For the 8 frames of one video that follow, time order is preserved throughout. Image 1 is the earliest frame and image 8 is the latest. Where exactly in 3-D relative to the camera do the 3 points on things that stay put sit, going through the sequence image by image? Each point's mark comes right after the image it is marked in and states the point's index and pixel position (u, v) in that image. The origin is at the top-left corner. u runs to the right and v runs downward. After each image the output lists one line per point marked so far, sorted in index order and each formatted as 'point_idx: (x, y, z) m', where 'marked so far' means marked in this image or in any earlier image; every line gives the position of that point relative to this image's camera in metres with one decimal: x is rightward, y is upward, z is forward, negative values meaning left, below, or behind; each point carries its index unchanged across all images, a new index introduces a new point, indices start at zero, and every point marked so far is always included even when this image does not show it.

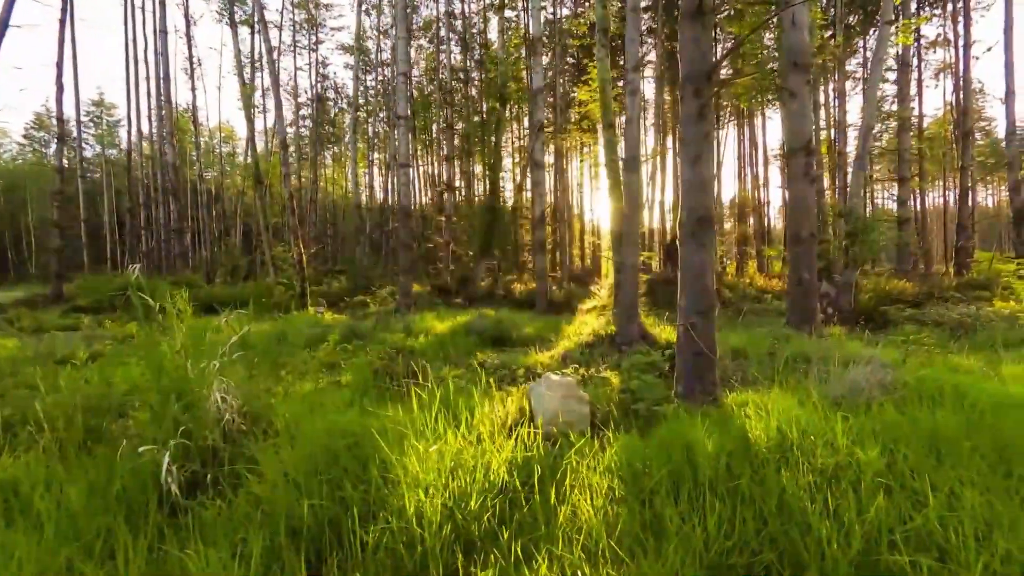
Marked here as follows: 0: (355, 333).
0: (-3.4, -0.9, +9.1) m
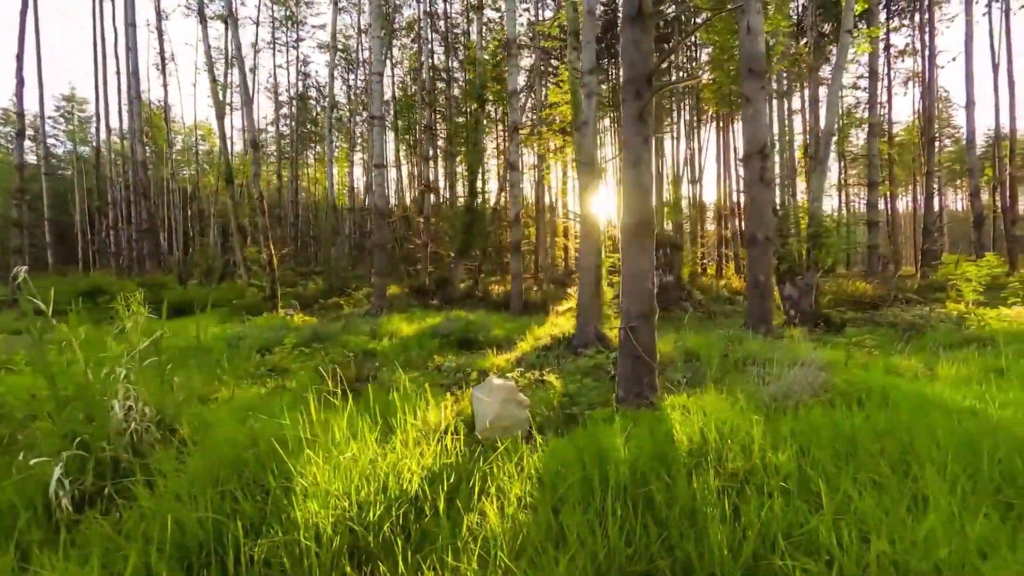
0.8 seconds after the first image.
0: (-4.1, -1.0, +9.0) m
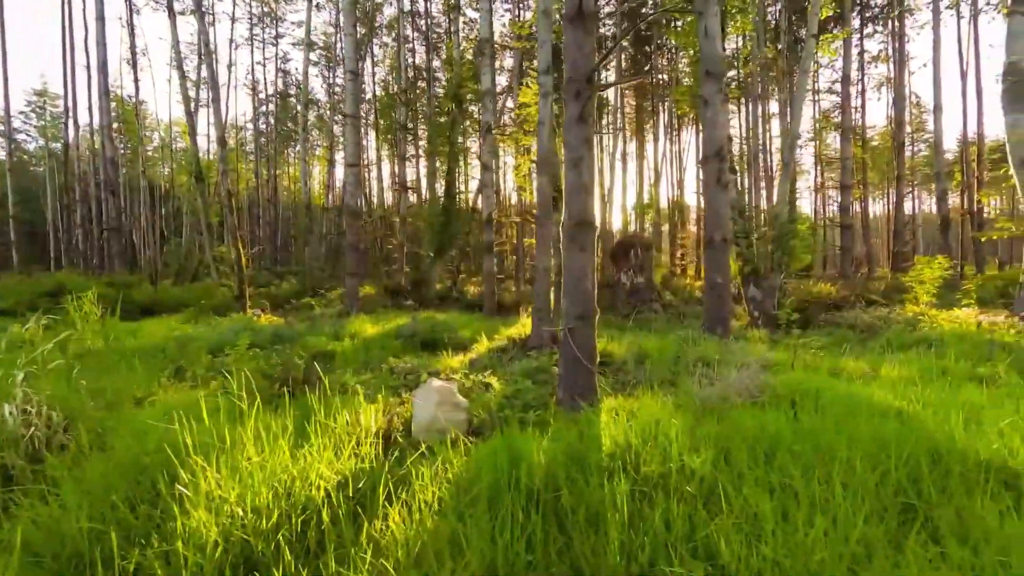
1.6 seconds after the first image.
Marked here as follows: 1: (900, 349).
0: (-4.8, -1.0, +8.8) m
1: (+5.4, -0.9, +6.2) m
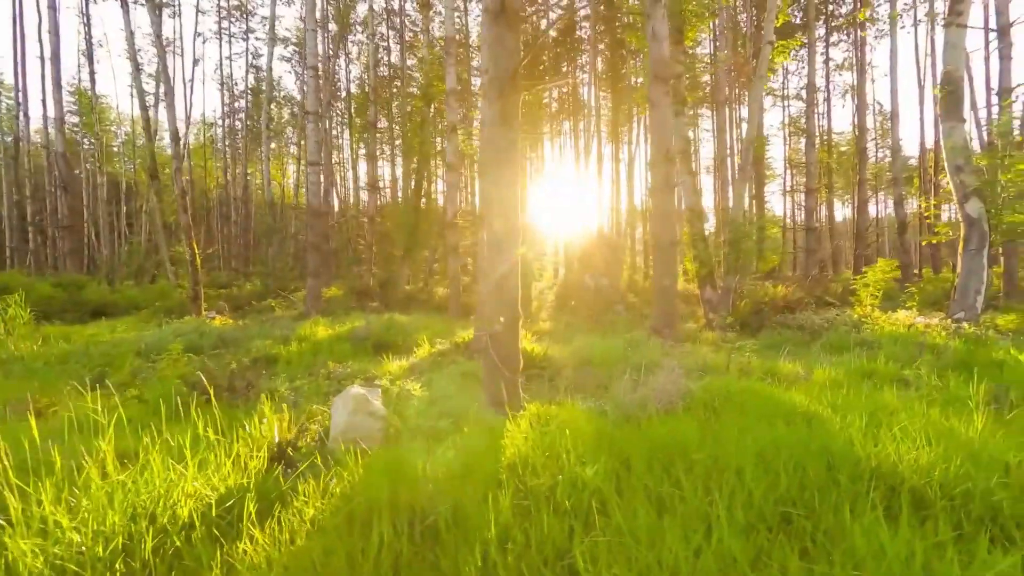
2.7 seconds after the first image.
0: (-5.7, -1.0, +8.5) m
1: (+4.6, -0.9, +6.3) m
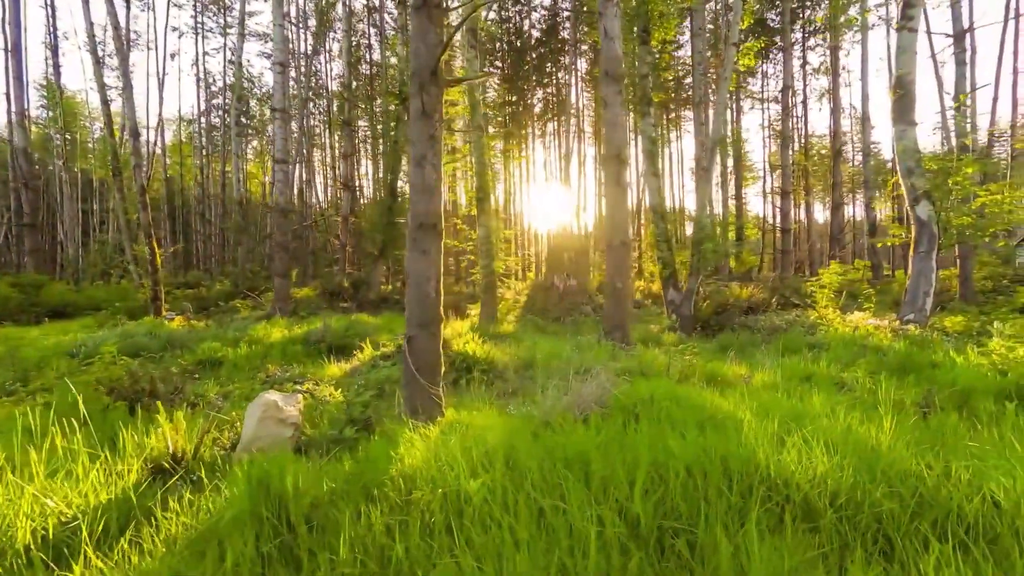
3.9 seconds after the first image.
0: (-6.5, -1.0, +8.2) m
1: (+3.9, -0.9, +6.2) m
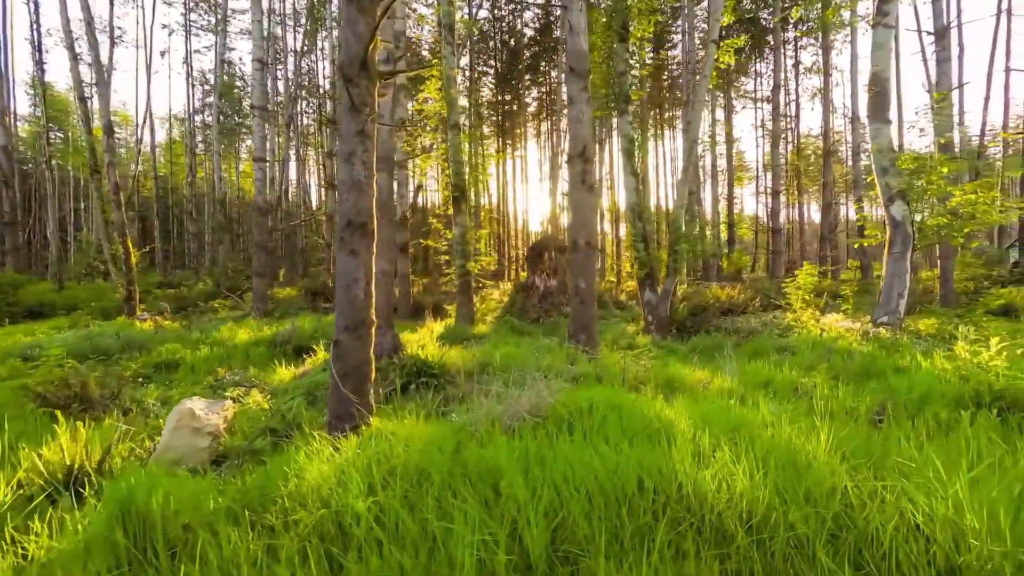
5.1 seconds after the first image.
0: (-7.0, -1.0, +8.0) m
1: (+3.4, -1.0, +6.1) m
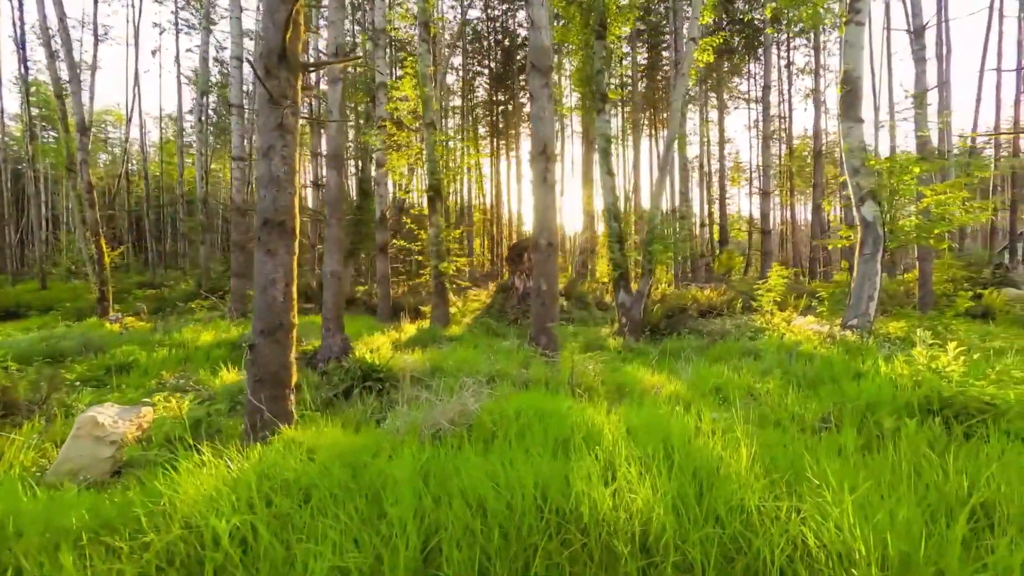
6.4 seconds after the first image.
0: (-7.6, -1.0, +7.8) m
1: (+2.8, -1.0, +5.9) m
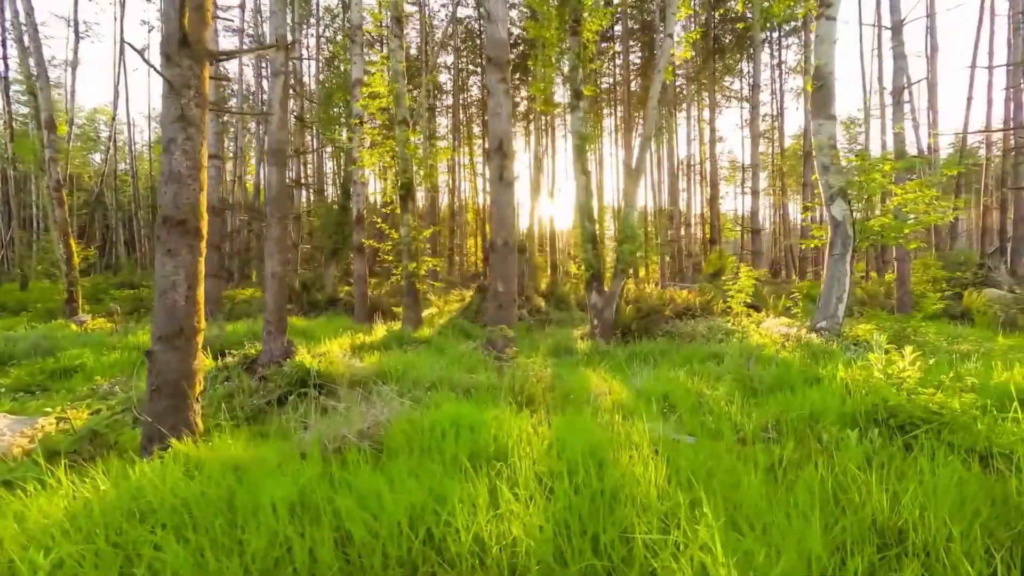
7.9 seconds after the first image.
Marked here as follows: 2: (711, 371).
0: (-8.2, -1.1, +7.6) m
1: (+2.2, -1.0, +5.7) m
2: (+2.3, -1.0, +5.0) m
